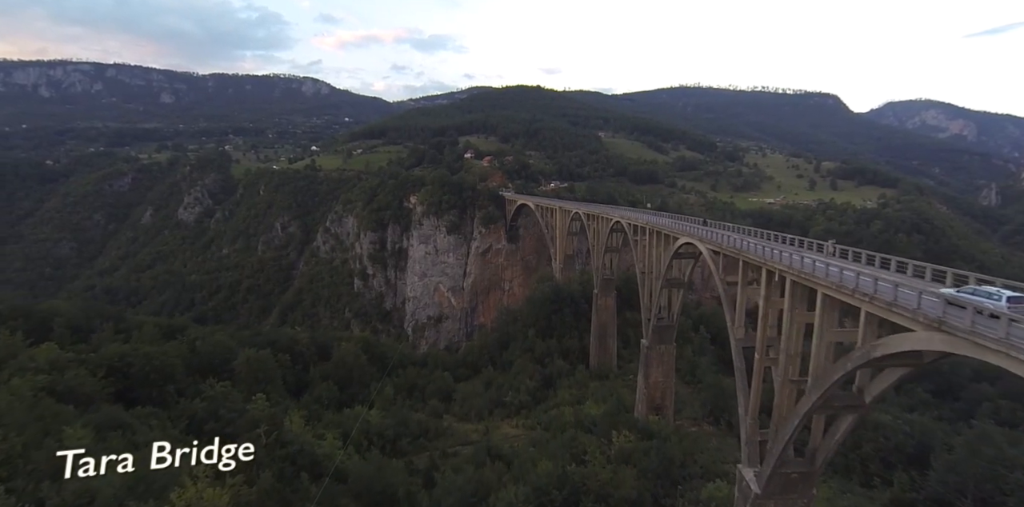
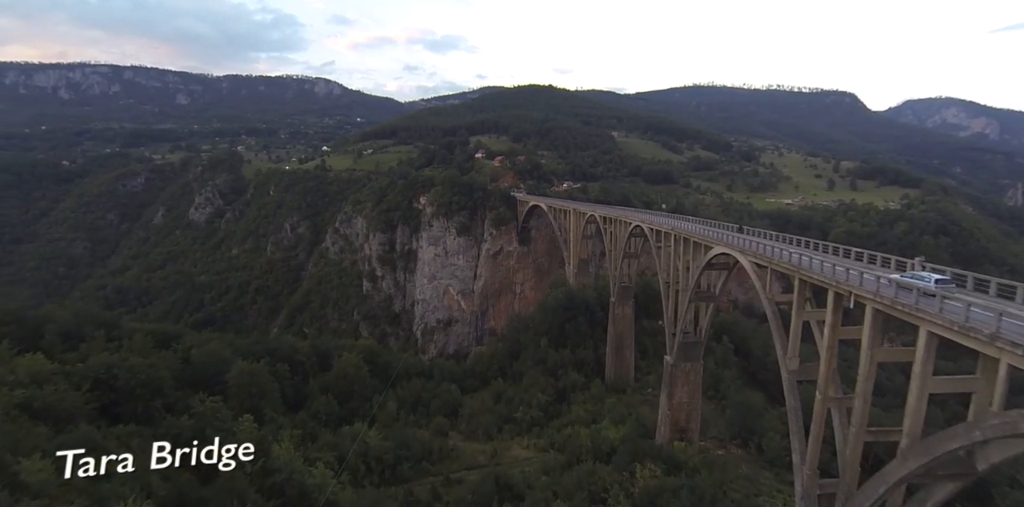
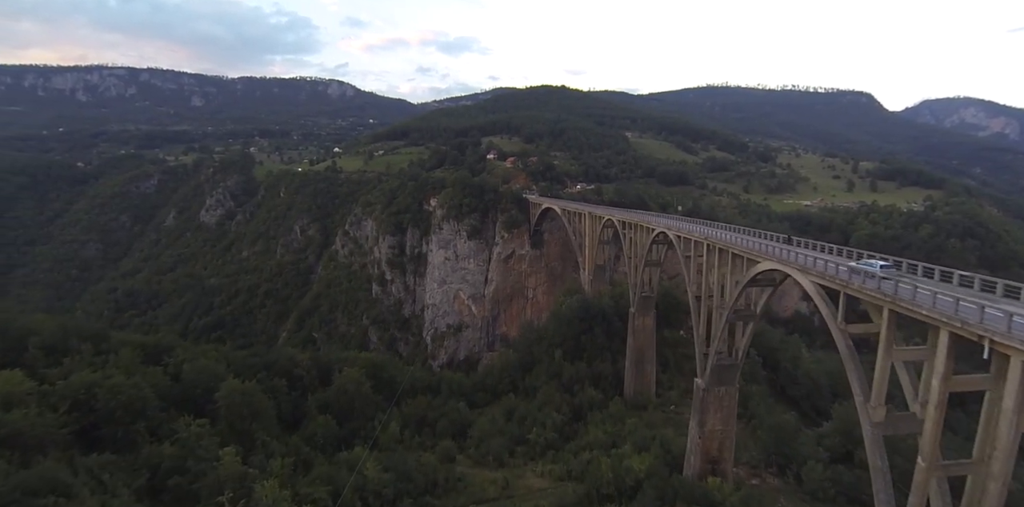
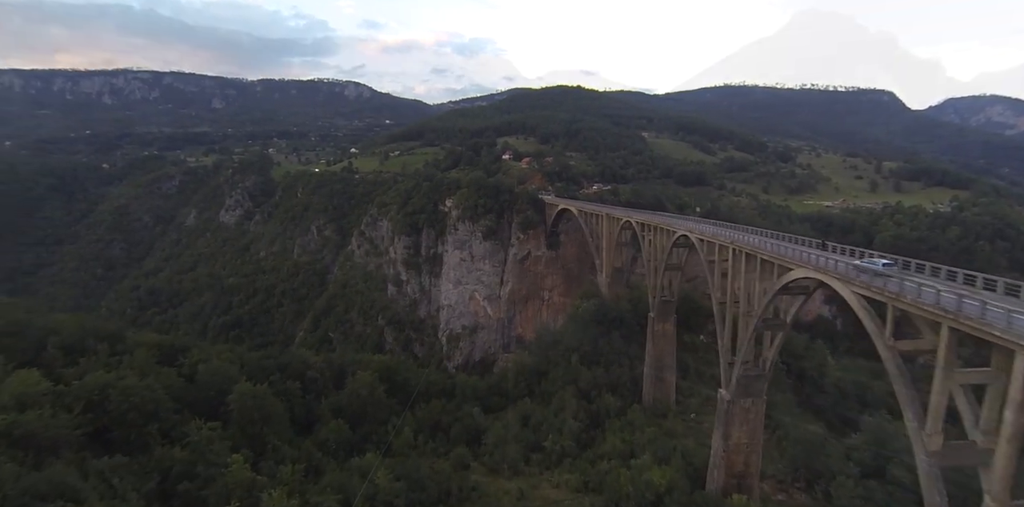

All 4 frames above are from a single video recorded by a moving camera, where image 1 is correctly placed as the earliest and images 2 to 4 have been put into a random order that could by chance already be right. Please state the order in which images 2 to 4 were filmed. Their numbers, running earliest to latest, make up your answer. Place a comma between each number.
2, 3, 4
